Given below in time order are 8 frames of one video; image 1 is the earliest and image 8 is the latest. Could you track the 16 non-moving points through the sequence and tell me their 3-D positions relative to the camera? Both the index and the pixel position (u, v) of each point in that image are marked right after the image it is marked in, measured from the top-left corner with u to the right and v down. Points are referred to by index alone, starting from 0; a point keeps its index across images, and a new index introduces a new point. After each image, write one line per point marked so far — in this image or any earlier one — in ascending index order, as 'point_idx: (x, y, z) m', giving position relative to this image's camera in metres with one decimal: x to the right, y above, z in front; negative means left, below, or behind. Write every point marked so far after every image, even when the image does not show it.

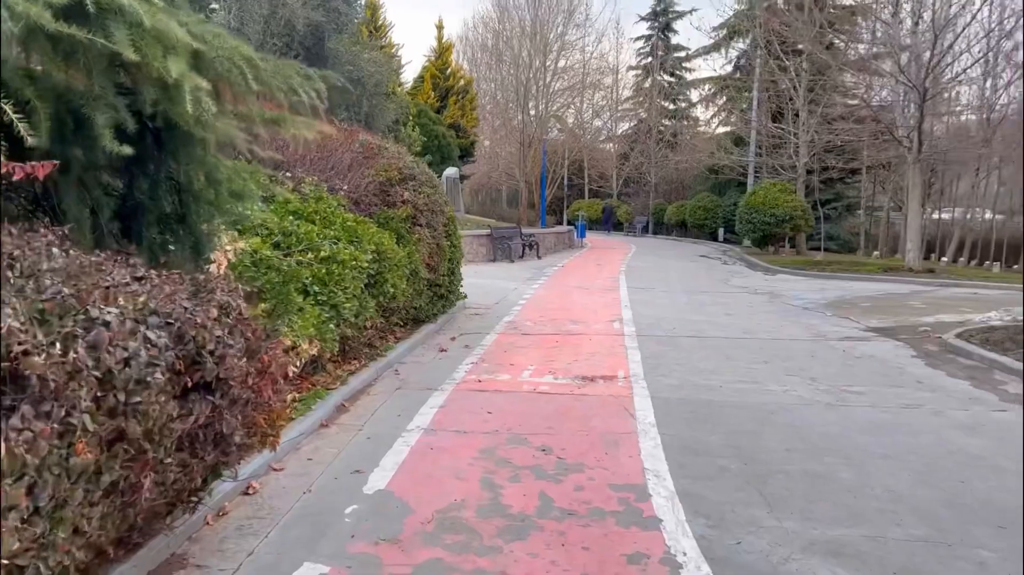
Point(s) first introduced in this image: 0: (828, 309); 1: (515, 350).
0: (+5.3, -0.4, +13.7) m
1: (0.0, -0.7, +9.3) m
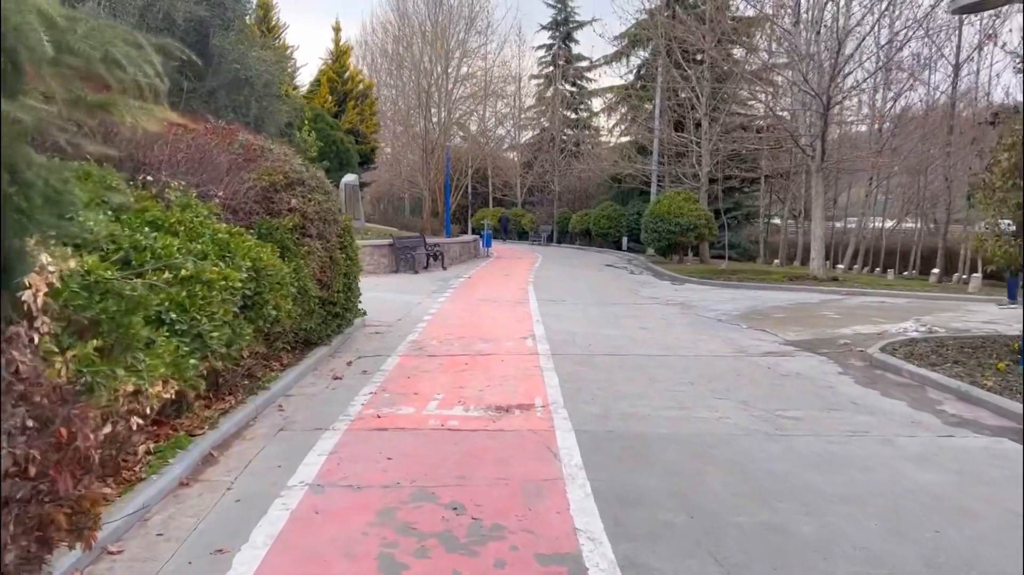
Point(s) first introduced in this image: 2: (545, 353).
0: (+3.7, -0.5, +13.3) m
1: (-0.9, -0.9, +8.3) m
2: (+0.4, -0.8, +9.8) m
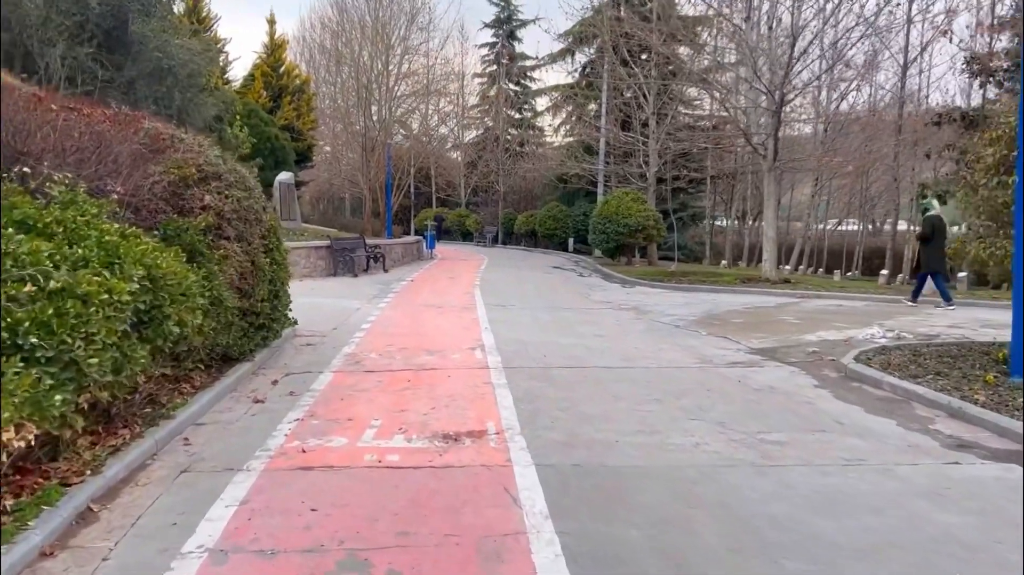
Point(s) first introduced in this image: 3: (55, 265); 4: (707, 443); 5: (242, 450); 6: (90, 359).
0: (+2.9, -0.6, +12.7) m
1: (-1.4, -1.0, +7.3) m
2: (-0.2, -0.9, +8.9) m
3: (-2.5, +0.1, +4.6) m
4: (+1.4, -1.1, +5.9) m
5: (-1.9, -1.1, +5.7) m
6: (-2.2, -0.4, +4.3) m
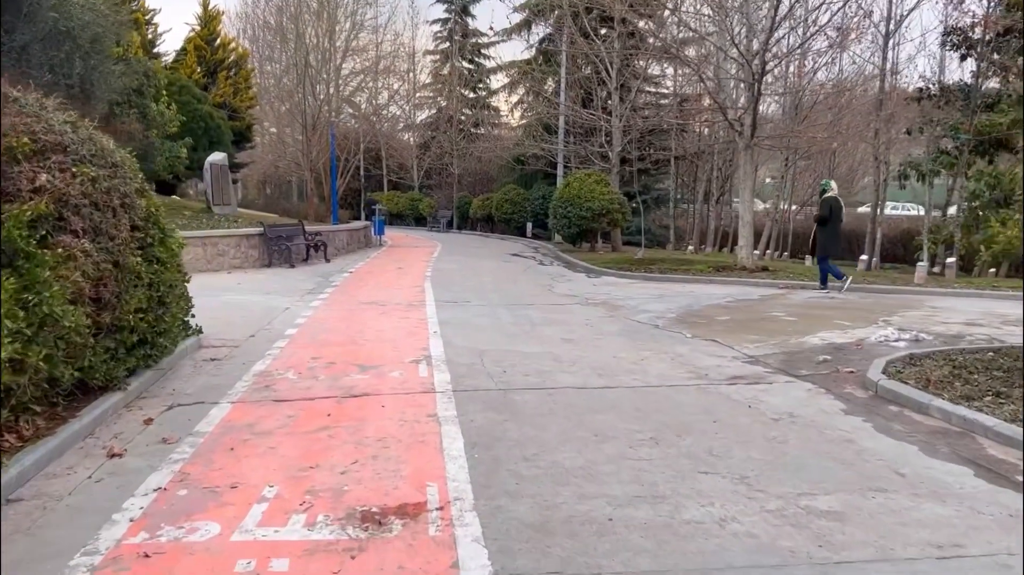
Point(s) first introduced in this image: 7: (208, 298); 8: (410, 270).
0: (+2.3, -0.5, +11.0) m
1: (-1.7, -1.0, +5.5) m
2: (-0.6, -0.9, +7.1) m
3: (-2.7, 0.0, +2.6) m
4: (+1.2, -1.2, +4.2) m
5: (-2.1, -1.2, +3.8) m
6: (-2.4, -0.5, +2.4) m
7: (-4.8, -0.2, +13.0) m
8: (-2.3, +0.4, +18.7) m
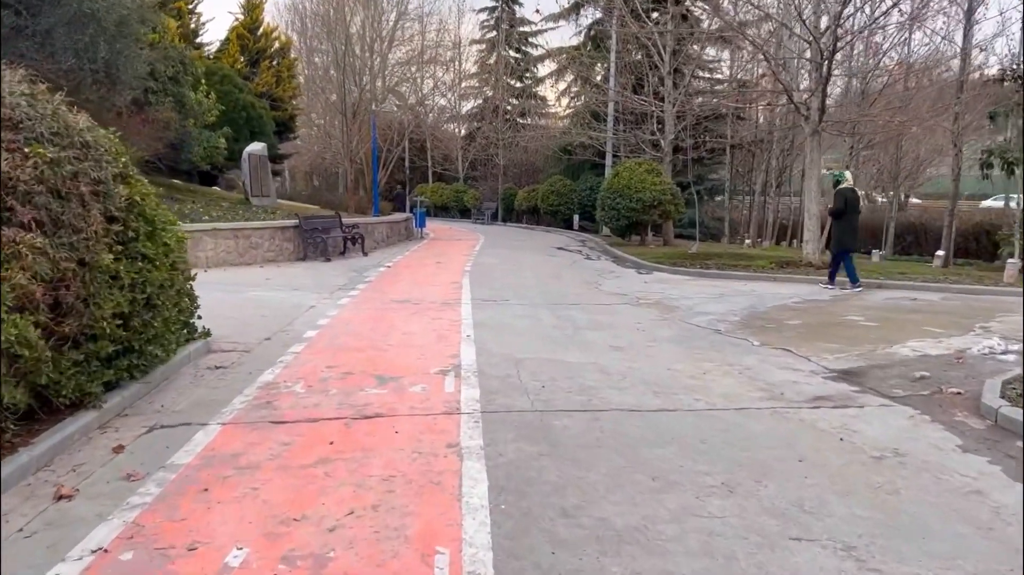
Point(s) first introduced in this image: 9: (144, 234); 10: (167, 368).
0: (+2.8, -0.5, +9.8) m
1: (-1.5, -1.1, +4.5) m
2: (-0.3, -0.9, +6.0) m
3: (-2.7, 0.0, +1.7) m
4: (+1.3, -1.2, +3.1) m
5: (-2.0, -1.3, +2.8) m
6: (-2.4, -0.6, +1.5) m
7: (-4.2, -0.1, +12.2) m
8: (-1.4, +0.5, +17.7) m
9: (-2.7, +0.4, +6.1) m
10: (-2.9, -0.7, +6.9) m
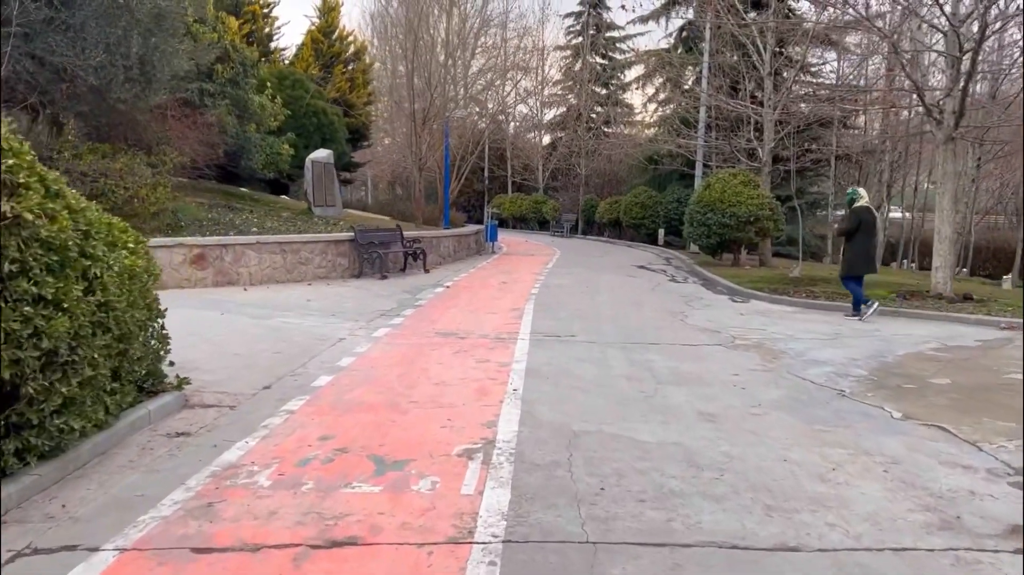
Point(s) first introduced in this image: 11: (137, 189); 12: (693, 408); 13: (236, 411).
0: (+3.4, -1.0, +7.5) m
1: (-1.5, -1.3, +2.7) m
2: (-0.1, -1.2, +4.1) m
3: (-2.9, -0.3, 0.0) m
4: (+1.1, -1.6, +0.9) m
5: (-2.1, -1.5, +1.1) m
6: (-2.6, -0.8, -0.2) m
7: (-3.3, -0.4, +10.6) m
8: (+0.1, 0.0, +15.8) m
9: (-2.5, +0.1, +4.4) m
10: (-2.6, -1.0, +5.2) m
11: (-6.2, +1.6, +13.4) m
12: (+1.5, -1.0, +6.8) m
13: (-2.2, -1.0, +6.5) m
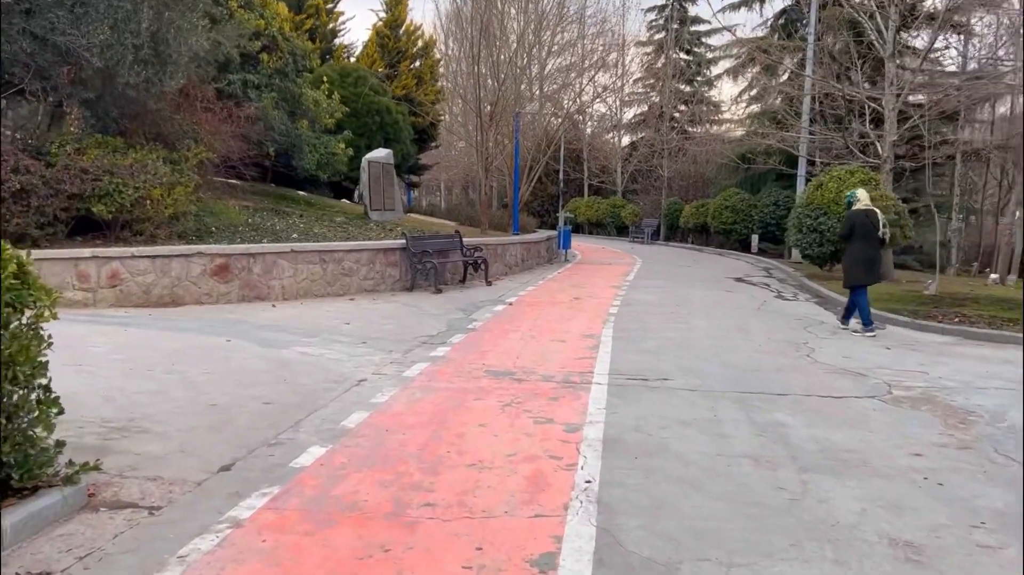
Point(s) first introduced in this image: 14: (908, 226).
0: (+3.8, -1.2, +4.7) m
1: (-1.5, -1.5, +0.4) m
2: (0.0, -1.4, +1.6) m
3: (-3.2, -0.4, -2.1) m
4: (+1.0, -1.8, -1.6) m
5: (-2.3, -1.7, -1.2) m
6: (-2.9, -0.9, -2.4) m
7: (-2.6, -0.7, +8.5) m
8: (+1.3, -0.3, +13.3) m
9: (-2.3, -0.1, +2.2) m
10: (-2.4, -1.2, +3.0) m
11: (-5.1, +1.4, +11.5) m
12: (+1.9, -1.2, +4.2) m
13: (-1.8, -1.2, +4.3) m
14: (+8.4, +1.3, +17.5) m
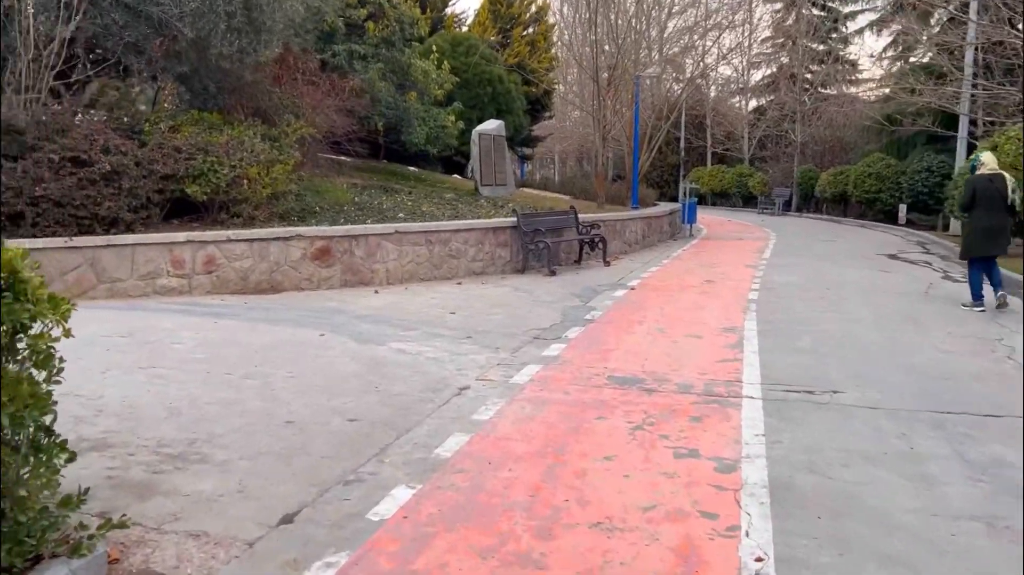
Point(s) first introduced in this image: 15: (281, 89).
0: (+4.4, -1.2, +3.0) m
1: (-1.5, -1.7, -0.6) m
2: (+0.2, -1.6, +0.4) m
3: (-3.5, -0.7, -2.9) m
4: (+0.7, -2.0, -2.9) m
5: (-2.5, -1.9, -2.0) m
6: (-3.3, -1.2, -3.2) m
7: (-1.4, -0.6, +7.5) m
8: (+3.1, 0.0, +11.8) m
9: (-2.0, -0.2, +1.2) m
10: (-2.0, -1.2, +2.1) m
11: (-3.5, +1.6, +10.8) m
12: (+2.4, -1.3, +2.7) m
13: (-1.3, -1.2, +3.3) m
14: (+10.6, +1.7, +14.9) m
15: (-3.7, +3.1, +12.9) m
